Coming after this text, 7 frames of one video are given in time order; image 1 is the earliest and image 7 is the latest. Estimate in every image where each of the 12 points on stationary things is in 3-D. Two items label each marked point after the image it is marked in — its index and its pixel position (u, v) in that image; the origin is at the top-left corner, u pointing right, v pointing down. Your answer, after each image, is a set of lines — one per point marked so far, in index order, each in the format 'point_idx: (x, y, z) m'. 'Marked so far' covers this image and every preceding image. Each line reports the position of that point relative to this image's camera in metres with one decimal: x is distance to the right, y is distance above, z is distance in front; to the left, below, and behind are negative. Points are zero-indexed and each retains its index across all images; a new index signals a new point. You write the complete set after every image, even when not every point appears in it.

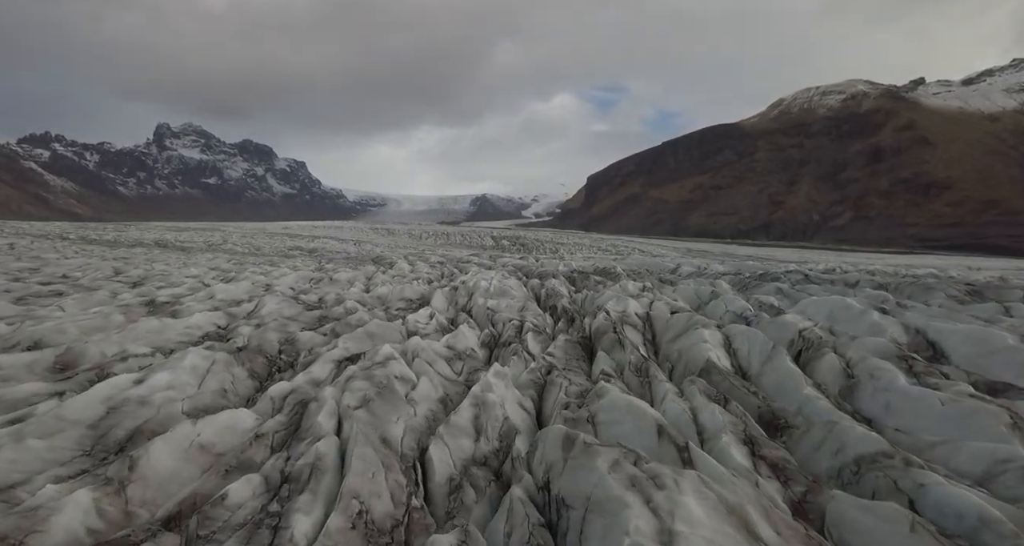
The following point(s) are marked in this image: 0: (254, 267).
0: (-9.7, +0.2, +15.7) m
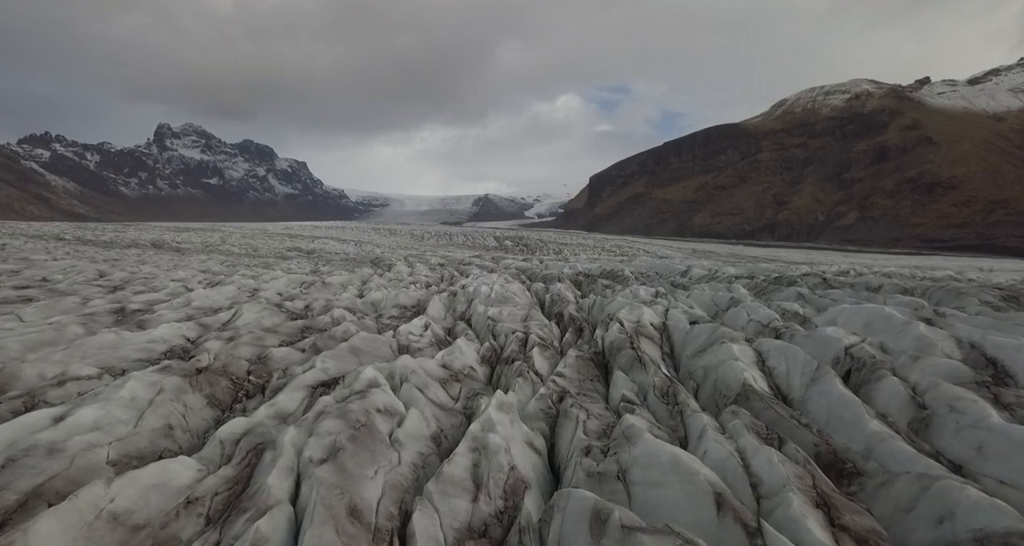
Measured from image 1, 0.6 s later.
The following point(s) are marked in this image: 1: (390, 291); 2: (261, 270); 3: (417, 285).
0: (-9.7, +0.1, +15.1) m
1: (-2.9, -0.4, +9.6) m
2: (-8.8, +0.1, +14.5) m
3: (-2.5, -0.4, +10.9) m
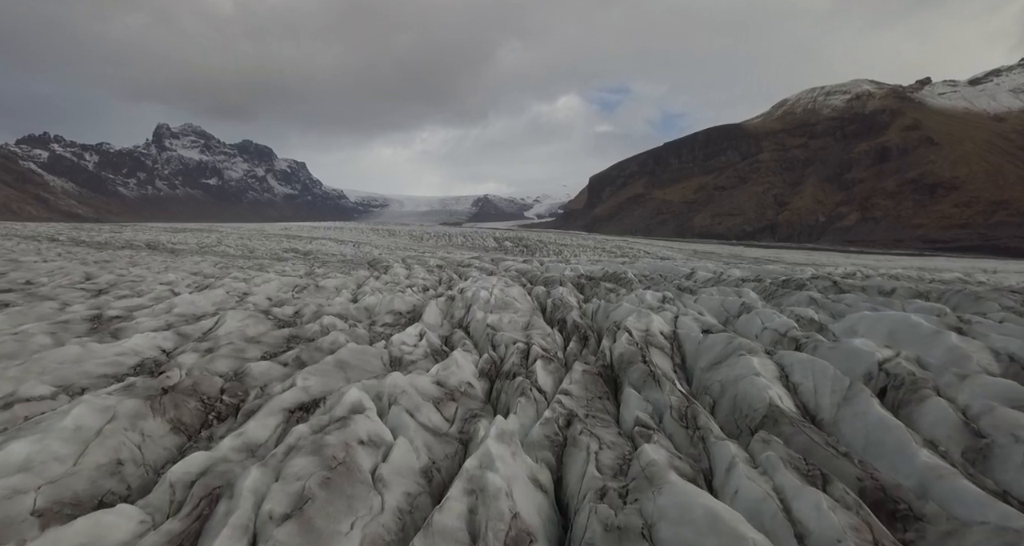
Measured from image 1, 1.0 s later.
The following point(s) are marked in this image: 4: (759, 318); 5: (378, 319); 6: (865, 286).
0: (-9.7, 0.0, +14.7) m
1: (-2.9, -0.5, +9.2) m
2: (-8.8, 0.0, +14.1) m
3: (-2.5, -0.5, +10.5) m
4: (+4.2, -0.8, +7.0) m
5: (-2.5, -0.9, +7.6) m
6: (+10.6, -0.4, +12.3) m
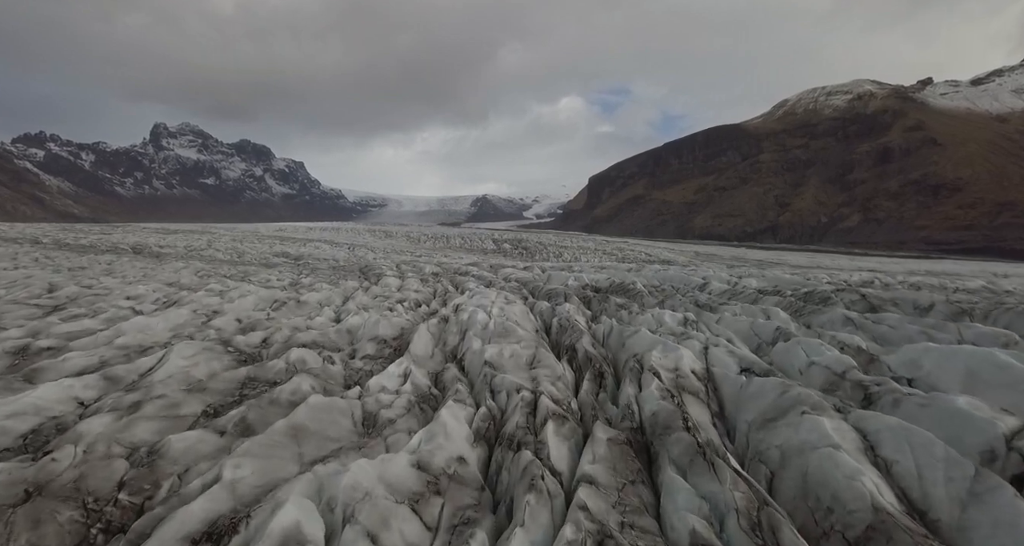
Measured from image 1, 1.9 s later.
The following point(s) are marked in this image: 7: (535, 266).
0: (-9.6, -0.3, +13.7) m
1: (-2.8, -0.8, +8.3) m
2: (-8.8, -0.3, +13.1) m
3: (-2.5, -0.8, +9.5) m
4: (+4.3, -1.1, +6.0) m
5: (-2.5, -1.2, +6.6) m
6: (+10.6, -0.7, +11.4) m
7: (+1.1, +0.3, +20.0) m
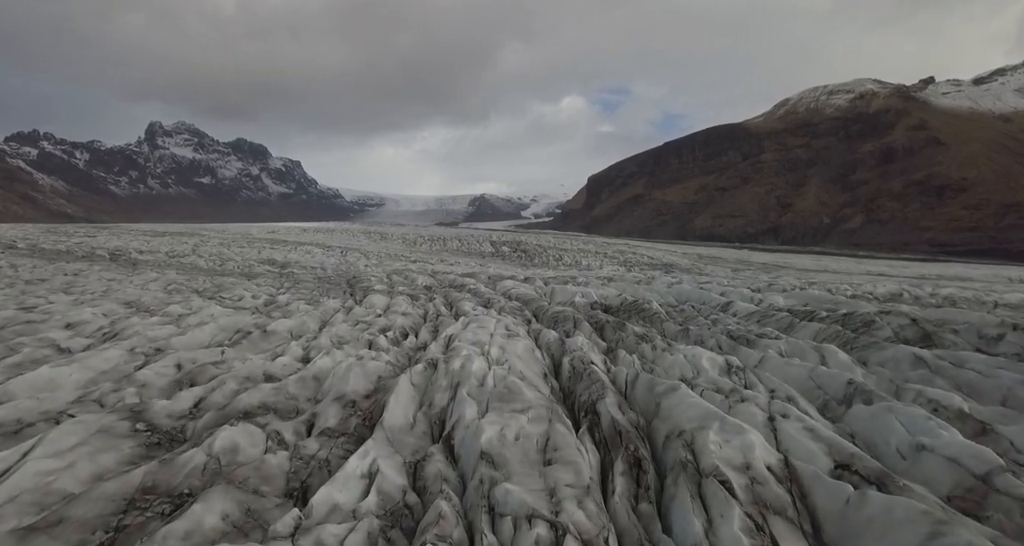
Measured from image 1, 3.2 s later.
0: (-9.6, -0.8, +12.3) m
1: (-2.8, -1.4, +6.8) m
2: (-8.8, -0.8, +11.6) m
3: (-2.5, -1.3, +8.1) m
4: (+4.3, -1.6, +4.7) m
5: (-2.4, -1.7, +5.2) m
6: (+10.6, -1.2, +10.0) m
7: (+1.1, -0.2, +18.6) m
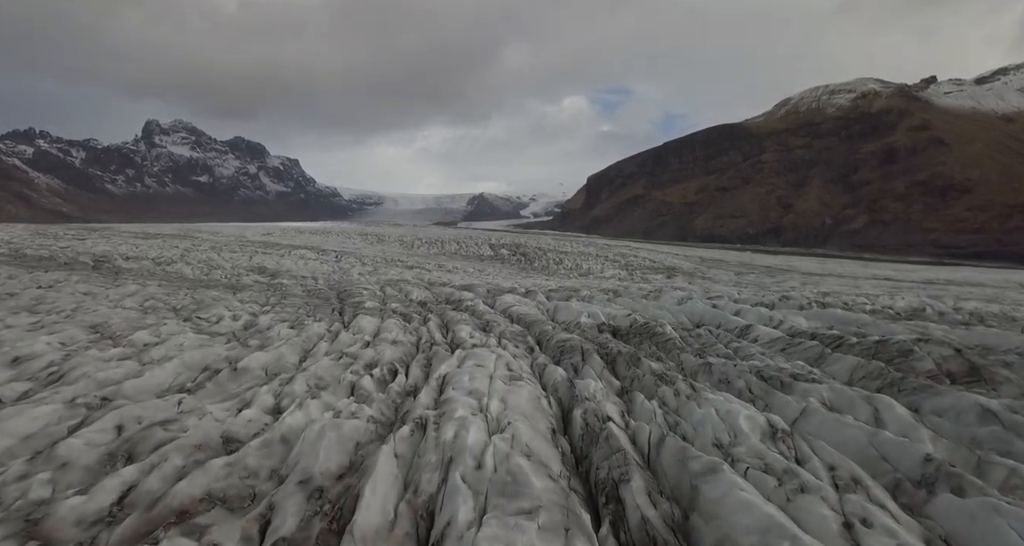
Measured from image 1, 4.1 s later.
0: (-9.6, -1.3, +11.3) m
1: (-2.8, -1.9, +5.9) m
2: (-8.7, -1.4, +10.7) m
3: (-2.4, -1.9, +7.1) m
4: (+4.4, -2.2, +3.7) m
5: (-2.4, -2.3, +4.3) m
6: (+10.7, -1.8, +9.1) m
7: (+1.1, -0.7, +17.7) m
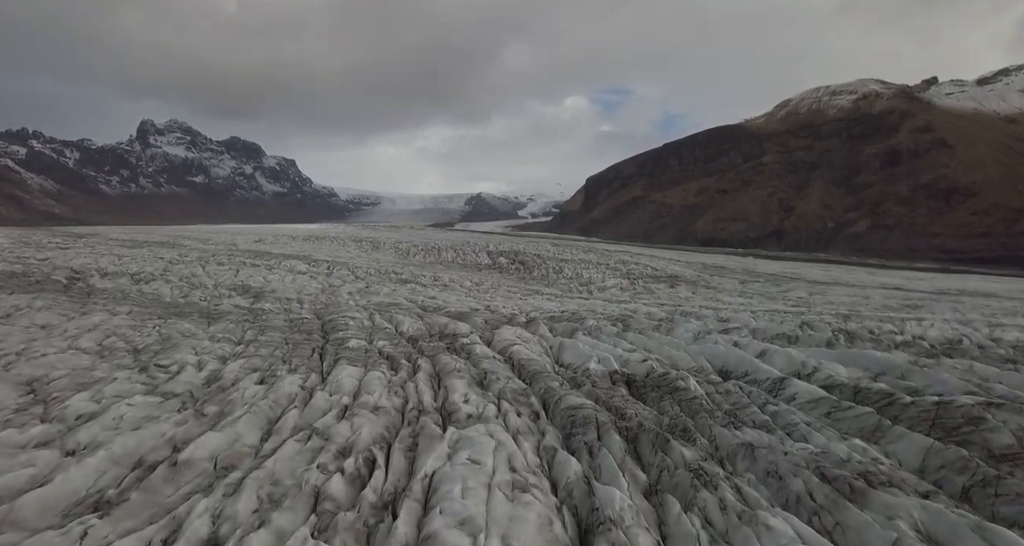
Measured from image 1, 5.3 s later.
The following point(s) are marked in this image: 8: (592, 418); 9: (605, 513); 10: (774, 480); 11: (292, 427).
0: (-9.6, -2.4, +9.8) m
1: (-2.7, -3.0, +4.5) m
2: (-8.7, -2.5, +9.2) m
3: (-2.4, -2.9, +5.7) m
4: (+4.4, -3.3, +2.4) m
5: (-2.3, -3.4, +2.9) m
6: (+10.7, -2.8, +7.8) m
7: (+1.1, -1.7, +16.3) m
8: (+1.5, -2.7, +7.6) m
9: (+1.2, -3.0, +5.2) m
10: (+3.9, -3.1, +6.1) m
11: (-4.1, -2.7, +7.5) m
